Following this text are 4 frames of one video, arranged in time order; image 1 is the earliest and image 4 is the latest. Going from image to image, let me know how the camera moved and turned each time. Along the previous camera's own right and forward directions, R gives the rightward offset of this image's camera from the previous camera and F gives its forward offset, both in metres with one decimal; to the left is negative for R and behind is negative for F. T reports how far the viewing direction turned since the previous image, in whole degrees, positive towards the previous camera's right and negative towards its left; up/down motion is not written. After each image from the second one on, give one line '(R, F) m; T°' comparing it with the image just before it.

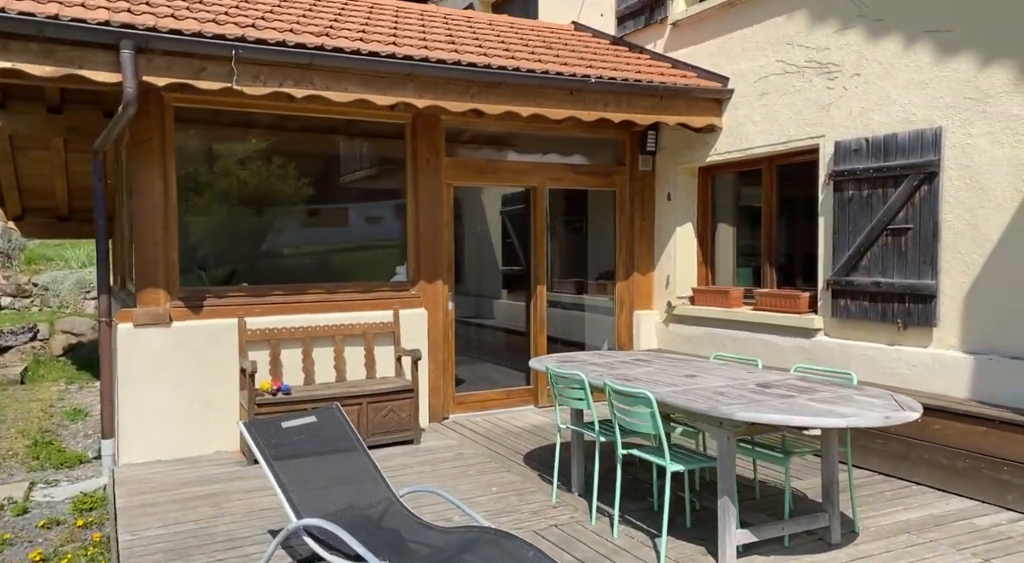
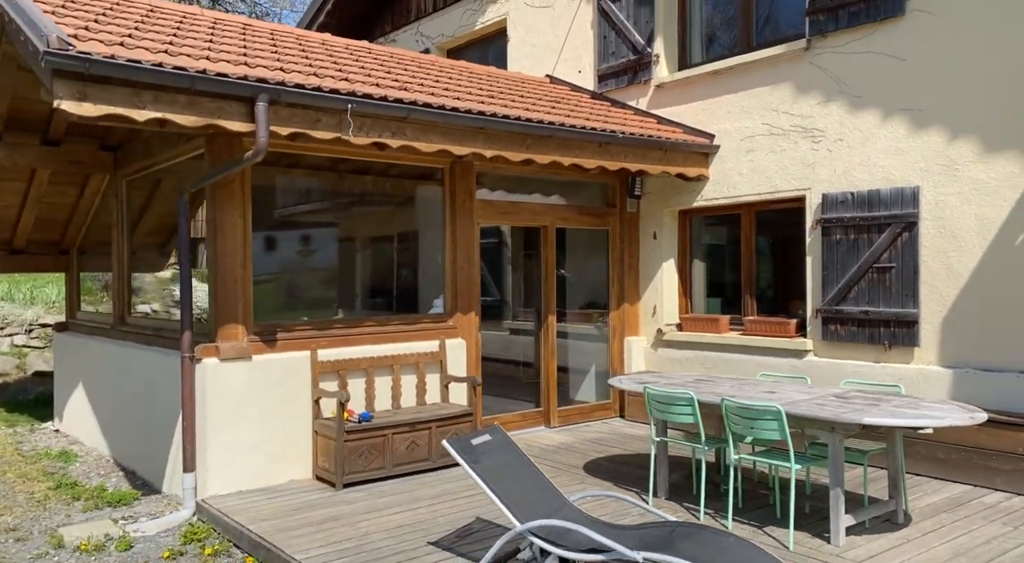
(-1.6, -0.5) m; +12°
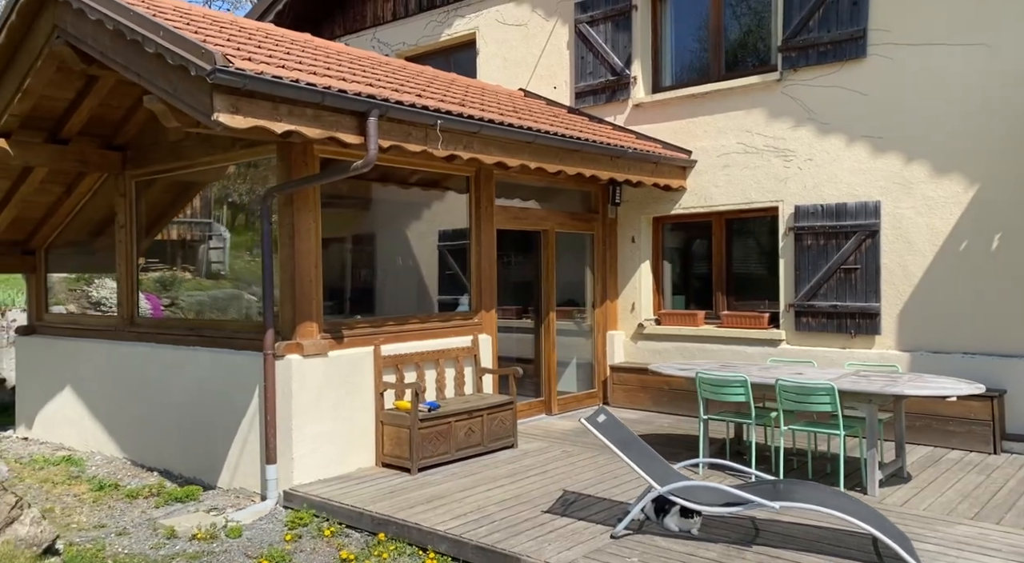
(-1.5, -0.5) m; +11°
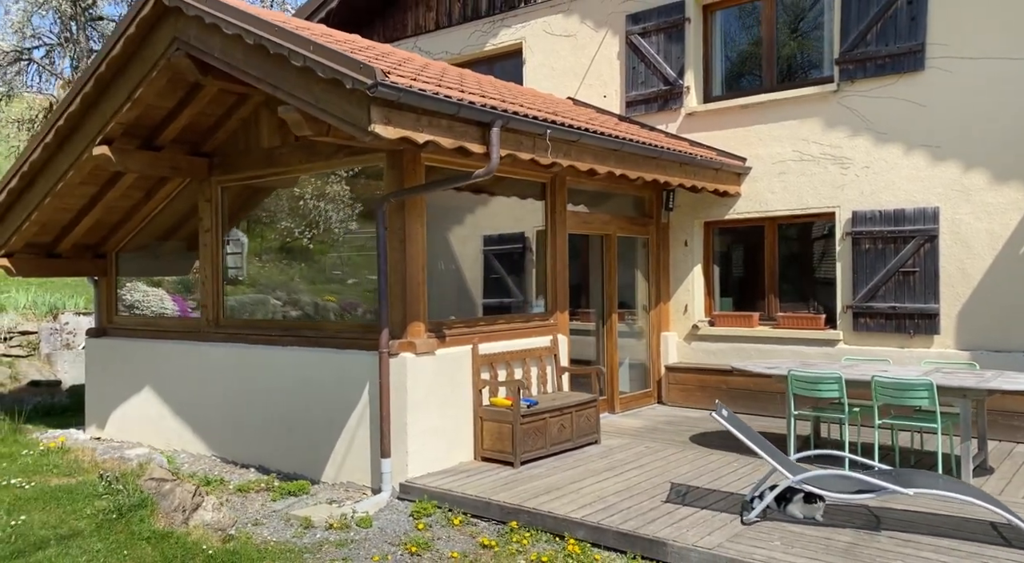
(-0.9, -0.3) m; +1°
